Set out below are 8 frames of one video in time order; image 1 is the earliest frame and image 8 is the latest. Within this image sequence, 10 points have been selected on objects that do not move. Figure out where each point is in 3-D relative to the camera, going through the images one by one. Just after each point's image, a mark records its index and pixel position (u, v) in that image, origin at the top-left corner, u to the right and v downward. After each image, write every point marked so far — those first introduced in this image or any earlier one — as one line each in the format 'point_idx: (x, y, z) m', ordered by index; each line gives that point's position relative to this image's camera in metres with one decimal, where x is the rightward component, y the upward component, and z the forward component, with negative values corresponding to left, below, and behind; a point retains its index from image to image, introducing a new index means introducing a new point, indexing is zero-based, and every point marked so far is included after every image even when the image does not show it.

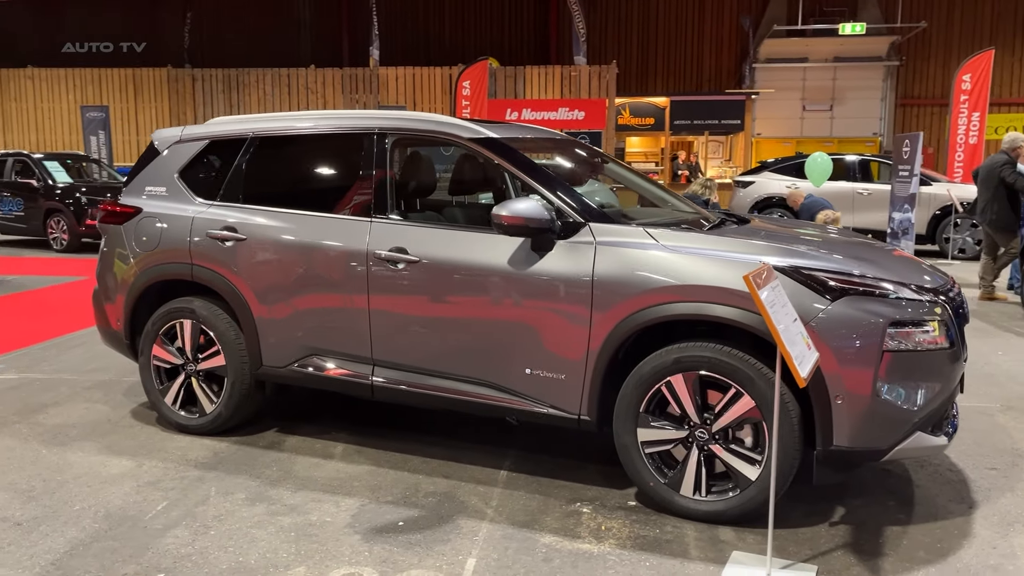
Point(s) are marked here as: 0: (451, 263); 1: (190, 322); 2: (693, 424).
0: (-0.3, +0.1, +3.6) m
1: (-1.6, -0.2, +4.2) m
2: (+0.7, -0.5, +3.2) m
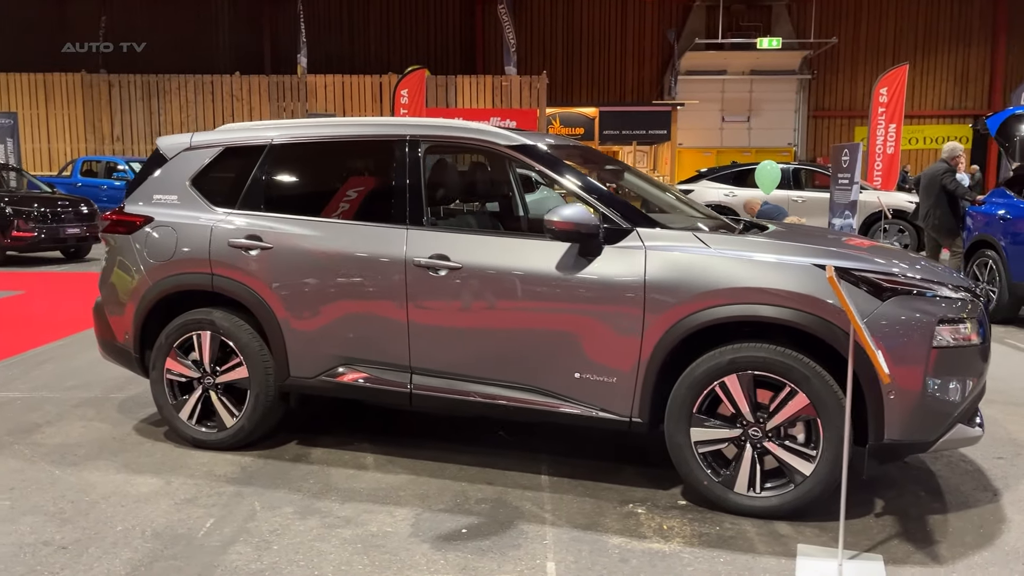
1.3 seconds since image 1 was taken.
0: (-0.1, +0.1, +3.6) m
1: (-1.4, -0.2, +4.1) m
2: (+0.9, -0.5, +3.3) m
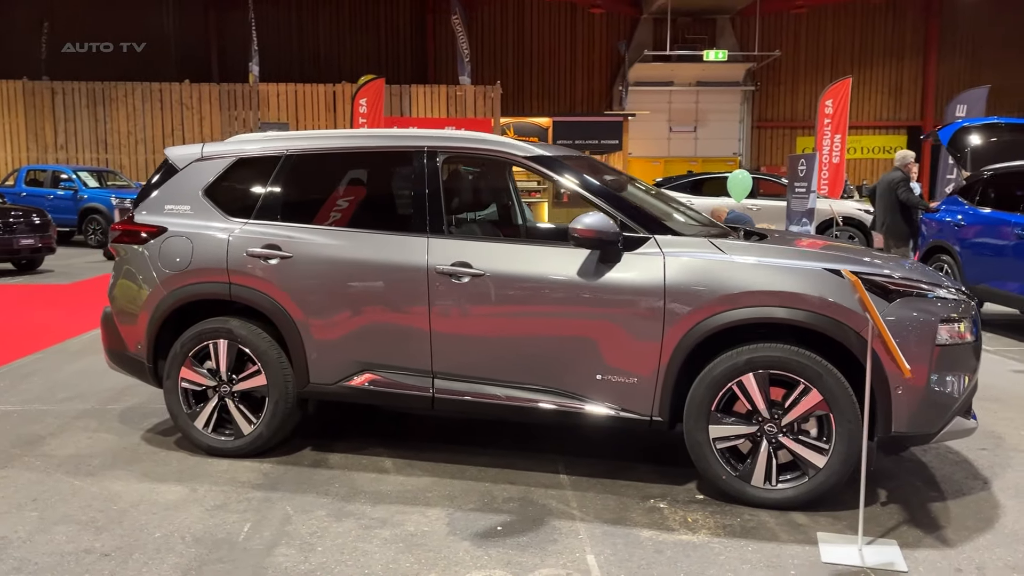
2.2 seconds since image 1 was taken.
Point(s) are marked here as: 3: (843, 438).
0: (0.0, +0.1, +3.8) m
1: (-1.4, -0.3, +4.1) m
2: (+1.0, -0.5, +3.5) m
3: (+1.3, -0.6, +3.4) m
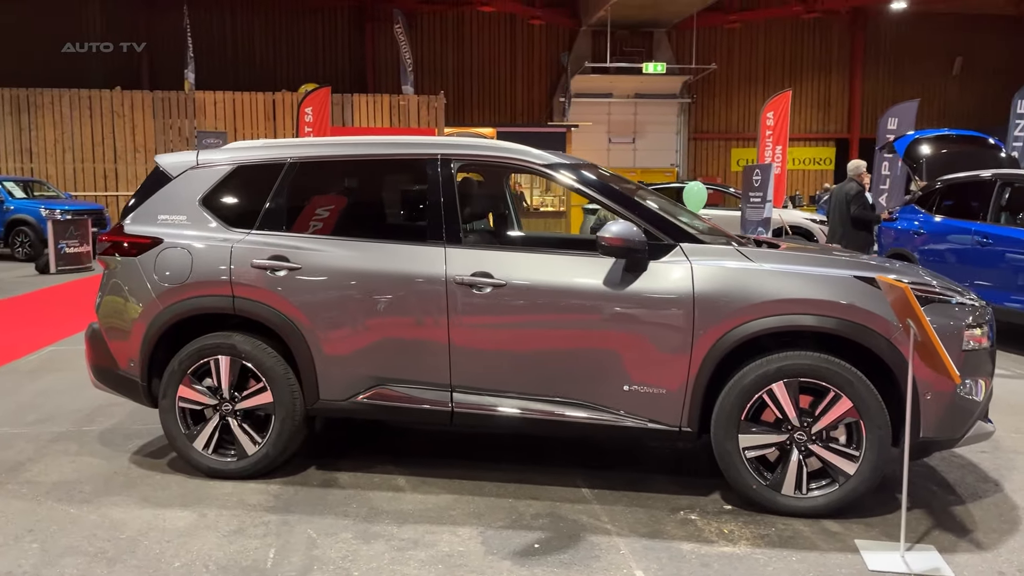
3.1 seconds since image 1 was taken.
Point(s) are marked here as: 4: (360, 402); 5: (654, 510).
0: (+0.1, 0.0, +3.7) m
1: (-1.3, -0.3, +3.9) m
2: (+1.1, -0.6, +3.5) m
3: (+1.4, -0.6, +3.4) m
4: (-0.7, -0.5, +3.9) m
5: (+0.6, -0.9, +3.6) m
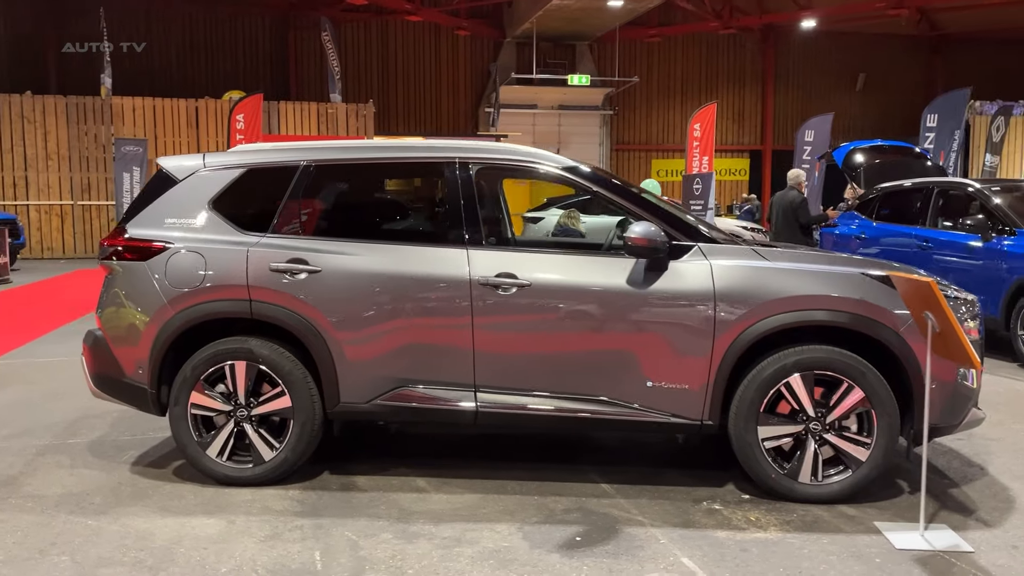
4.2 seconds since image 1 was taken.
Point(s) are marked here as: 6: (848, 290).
0: (+0.2, 0.0, +3.8) m
1: (-1.2, -0.3, +3.9) m
2: (+1.3, -0.6, +3.7) m
3: (+1.6, -0.6, +3.6) m
4: (-0.6, -0.5, +3.9) m
5: (+0.7, -0.9, +3.7) m
6: (+1.4, 0.0, +3.7) m
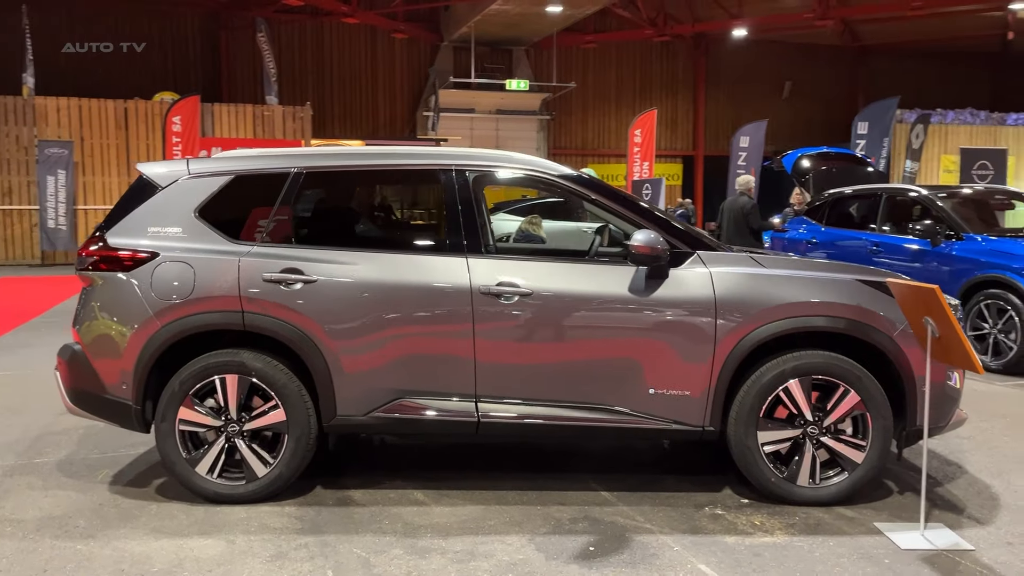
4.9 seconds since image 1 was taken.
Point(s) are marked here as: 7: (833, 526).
0: (+0.2, 0.0, +3.8) m
1: (-1.2, -0.4, +3.7) m
2: (+1.3, -0.6, +3.7) m
3: (+1.6, -0.6, +3.7) m
4: (-0.6, -0.6, +3.8) m
5: (+0.7, -1.0, +3.7) m
6: (+1.4, 0.0, +3.7) m
7: (+1.3, -1.0, +3.5) m
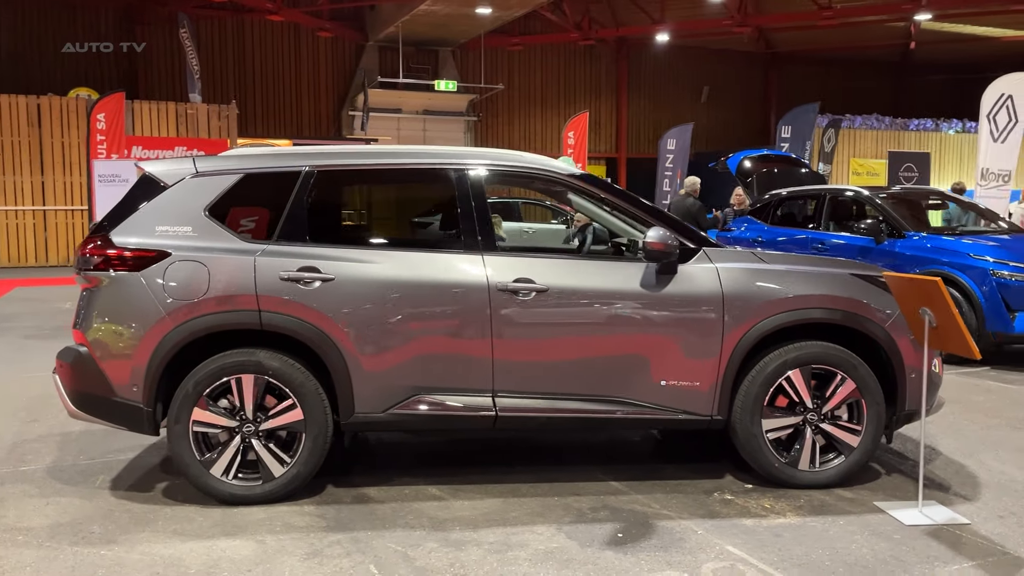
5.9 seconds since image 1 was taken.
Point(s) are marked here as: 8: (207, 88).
0: (+0.3, 0.0, +3.9) m
1: (-1.1, -0.4, +3.7) m
2: (+1.4, -0.6, +4.0) m
3: (+1.7, -0.6, +4.0) m
4: (-0.5, -0.6, +3.9) m
5: (+0.8, -0.9, +3.9) m
6: (+1.5, 0.0, +4.0) m
7: (+1.4, -1.0, +3.7) m
8: (-7.0, +4.7, +20.1) m
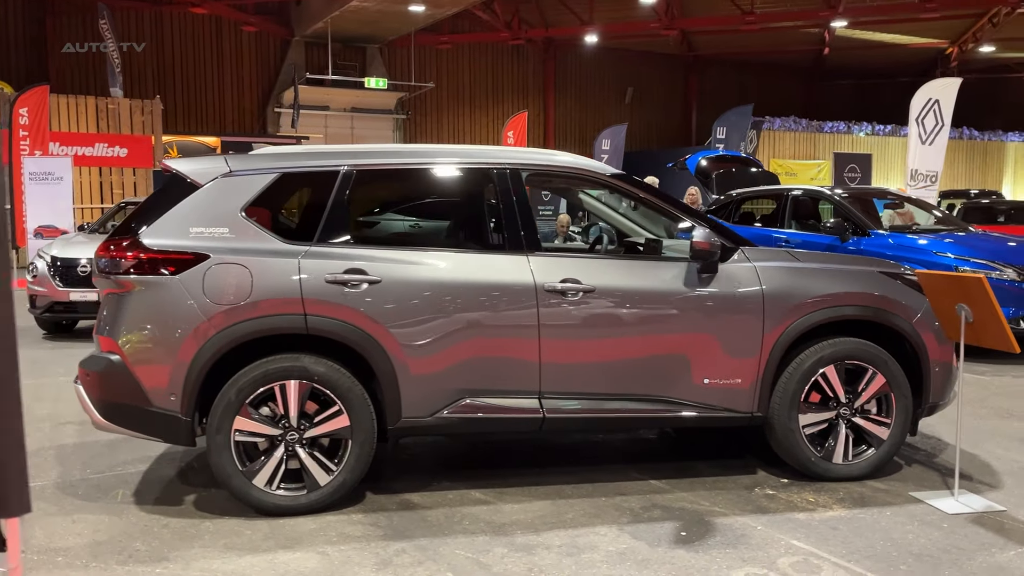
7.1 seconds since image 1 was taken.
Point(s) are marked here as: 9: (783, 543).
0: (+0.5, 0.0, +3.9) m
1: (-0.9, -0.4, +3.6) m
2: (+1.5, -0.6, +4.1) m
3: (+1.8, -0.6, +4.1) m
4: (-0.3, -0.6, +3.8) m
5: (+1.0, -0.9, +3.9) m
6: (+1.7, 0.0, +4.1) m
7: (+1.6, -0.9, +3.9) m
8: (-8.3, +4.6, +19.4) m
9: (+1.0, -1.0, +3.3) m
